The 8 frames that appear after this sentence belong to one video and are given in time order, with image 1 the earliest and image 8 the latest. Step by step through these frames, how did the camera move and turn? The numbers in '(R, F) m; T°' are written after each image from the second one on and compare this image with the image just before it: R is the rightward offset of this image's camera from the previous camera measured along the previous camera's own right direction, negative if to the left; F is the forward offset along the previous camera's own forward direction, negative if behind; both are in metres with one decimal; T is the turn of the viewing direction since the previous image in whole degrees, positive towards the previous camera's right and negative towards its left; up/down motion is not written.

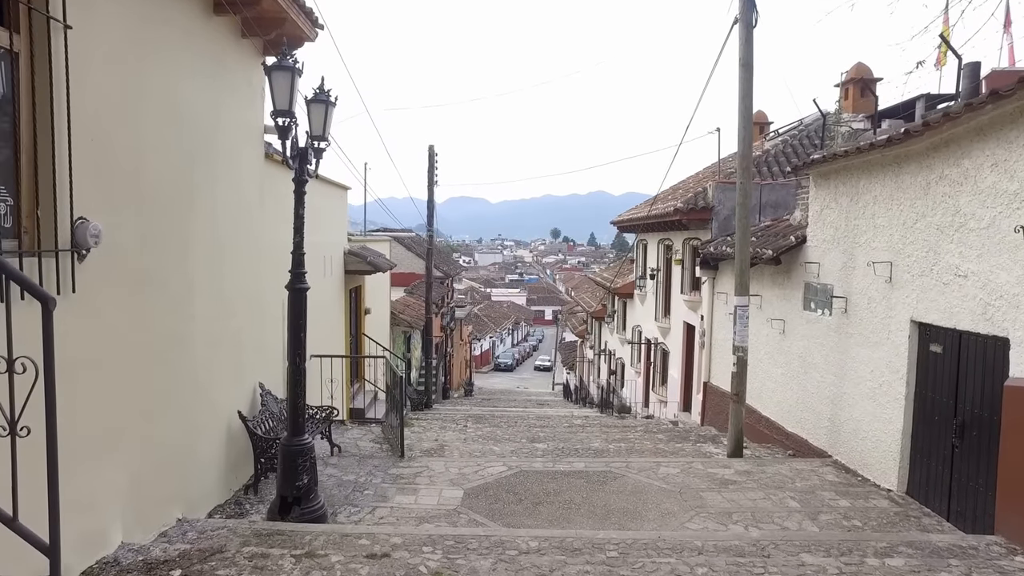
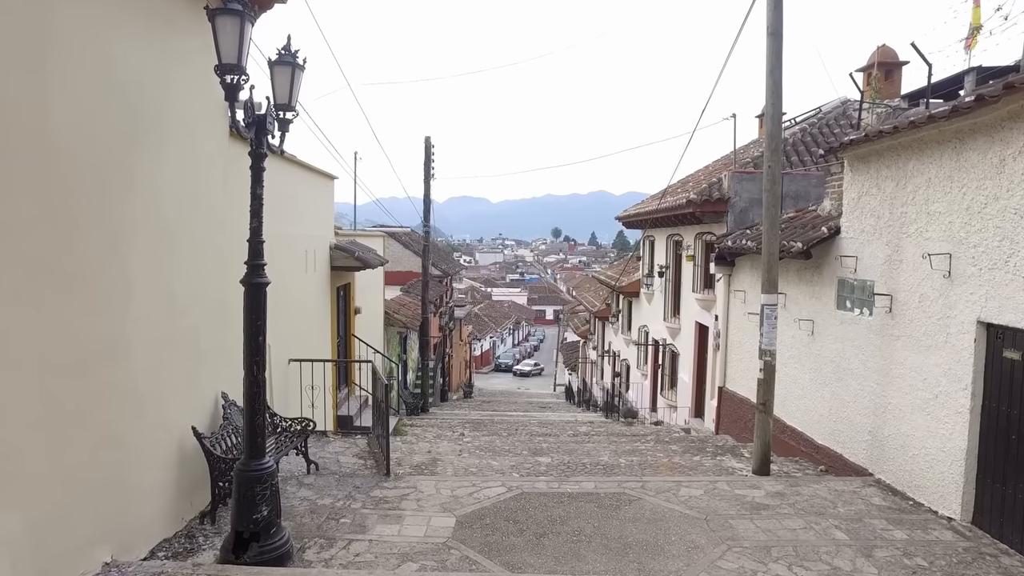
(0.0, +0.8) m; 0°
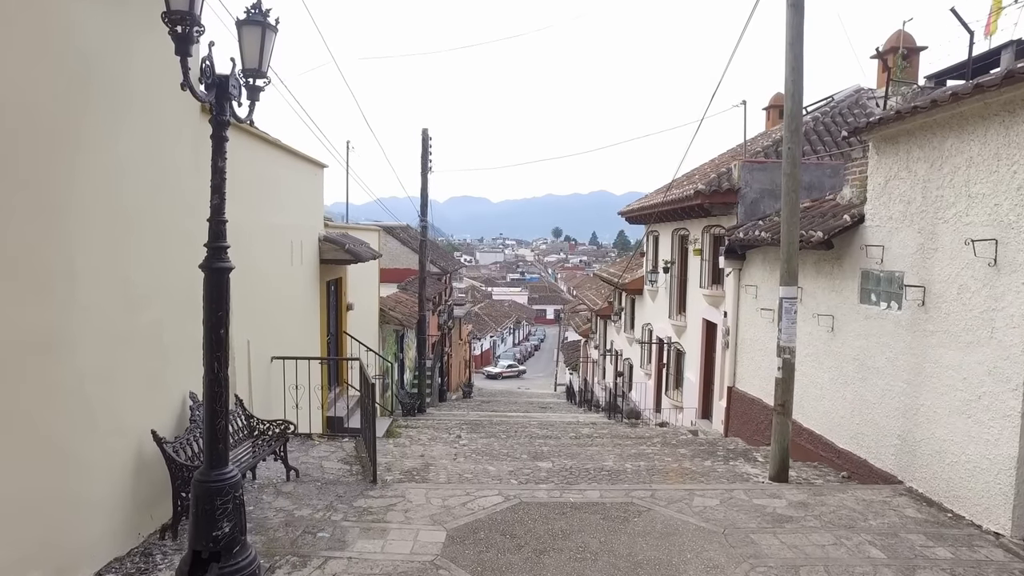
(0.0, +0.5) m; 0°
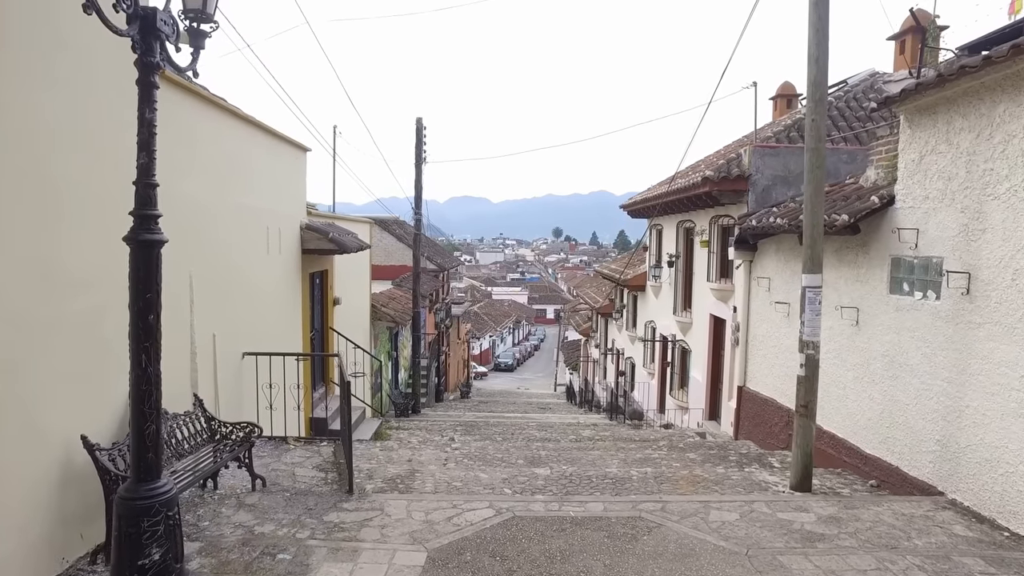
(+0.1, +0.6) m; 0°
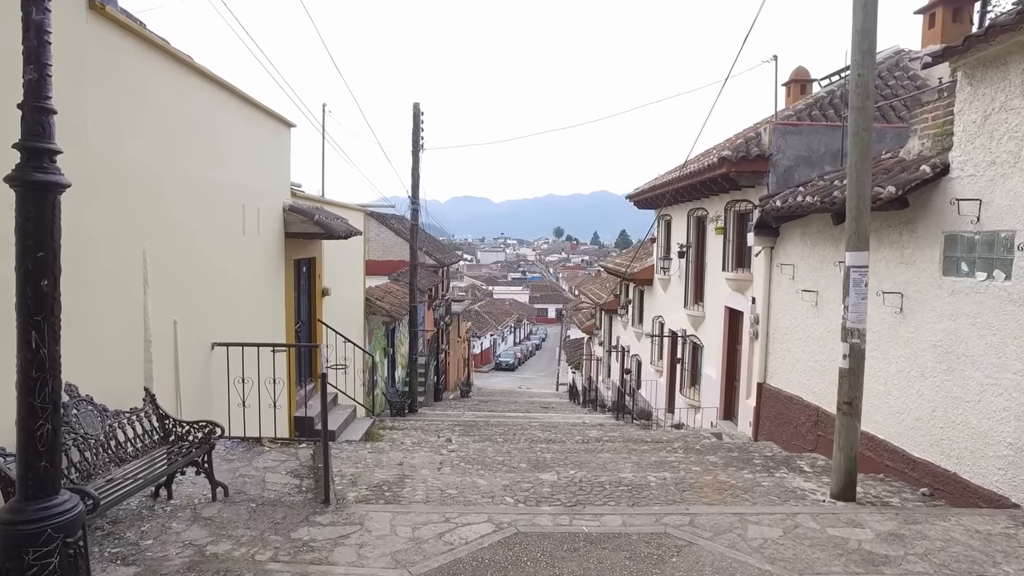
(0.0, +0.7) m; 0°
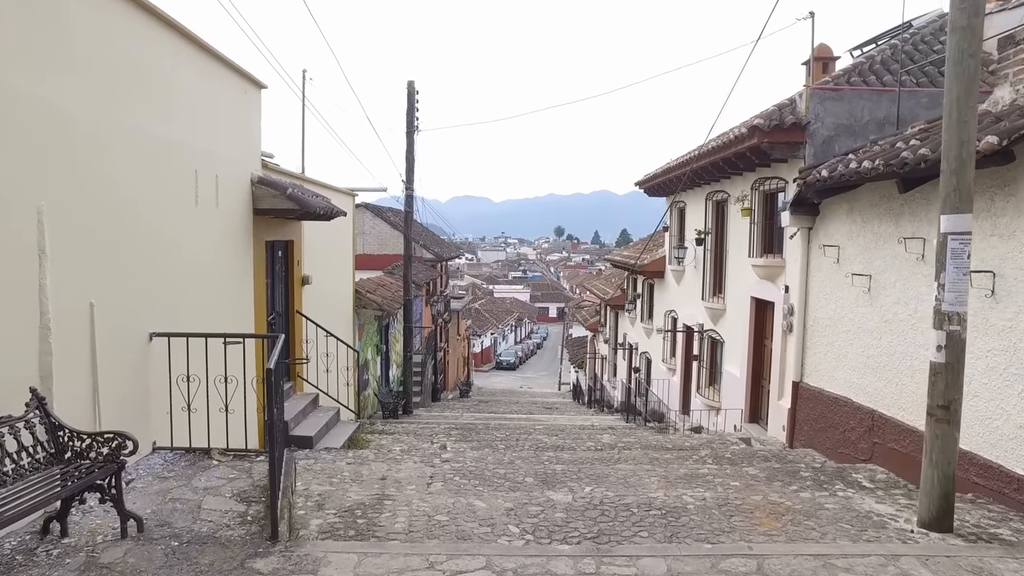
(0.0, +1.0) m; 0°
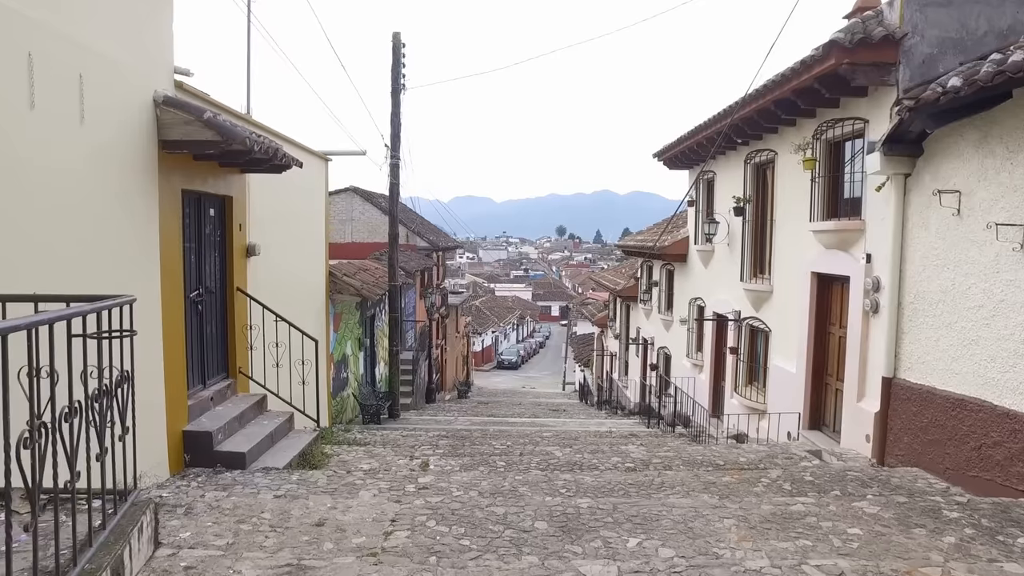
(0.0, +1.8) m; 0°
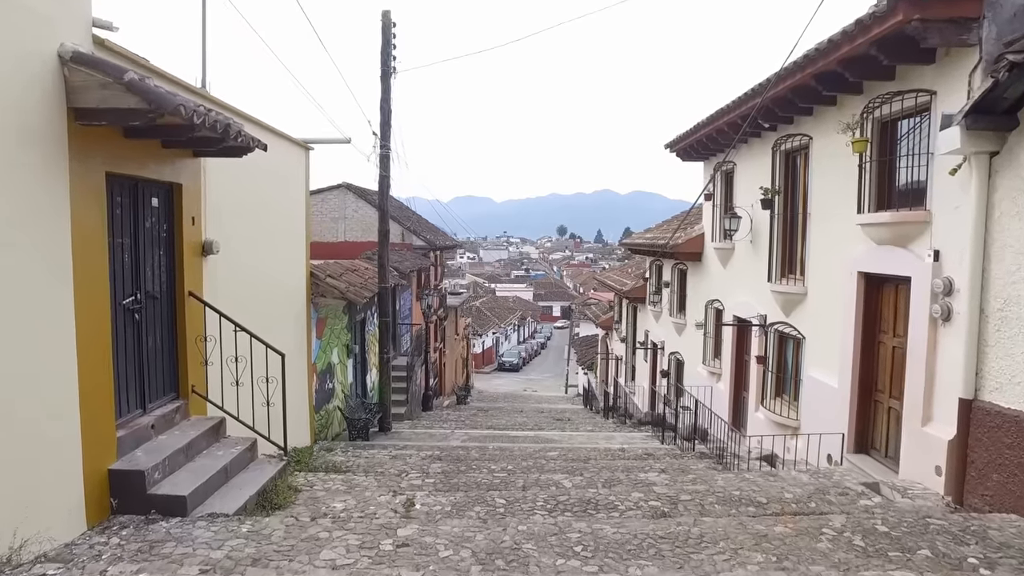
(0.0, +1.0) m; 0°
